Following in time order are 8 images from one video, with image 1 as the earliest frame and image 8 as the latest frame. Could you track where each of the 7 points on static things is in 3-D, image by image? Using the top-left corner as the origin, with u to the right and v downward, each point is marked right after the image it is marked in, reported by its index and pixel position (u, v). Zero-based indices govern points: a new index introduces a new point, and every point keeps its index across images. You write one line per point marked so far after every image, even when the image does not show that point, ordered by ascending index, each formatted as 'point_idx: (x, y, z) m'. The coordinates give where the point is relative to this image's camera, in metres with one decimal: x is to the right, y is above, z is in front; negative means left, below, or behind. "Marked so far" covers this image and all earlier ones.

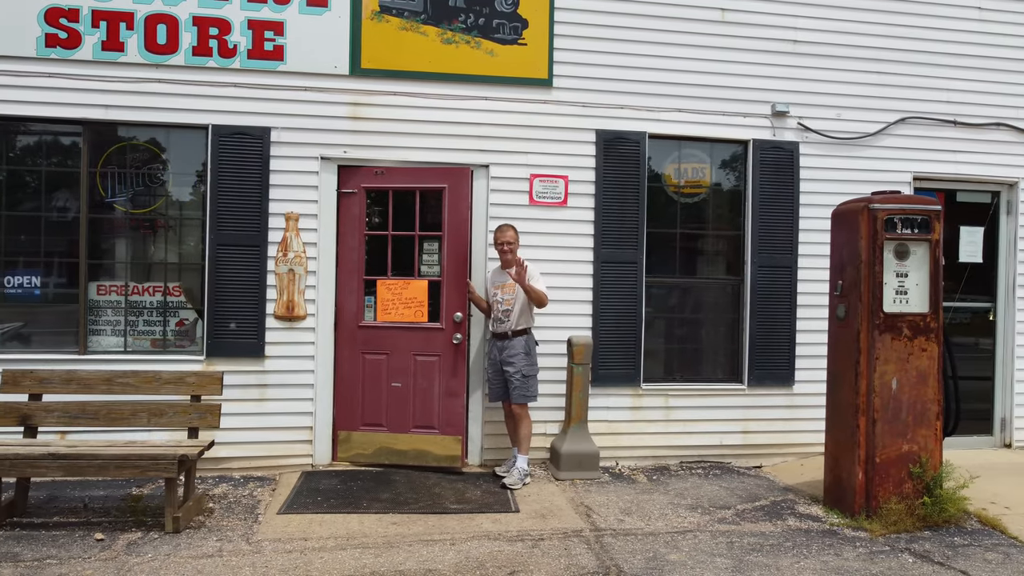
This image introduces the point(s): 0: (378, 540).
0: (-0.7, -1.2, +4.0) m
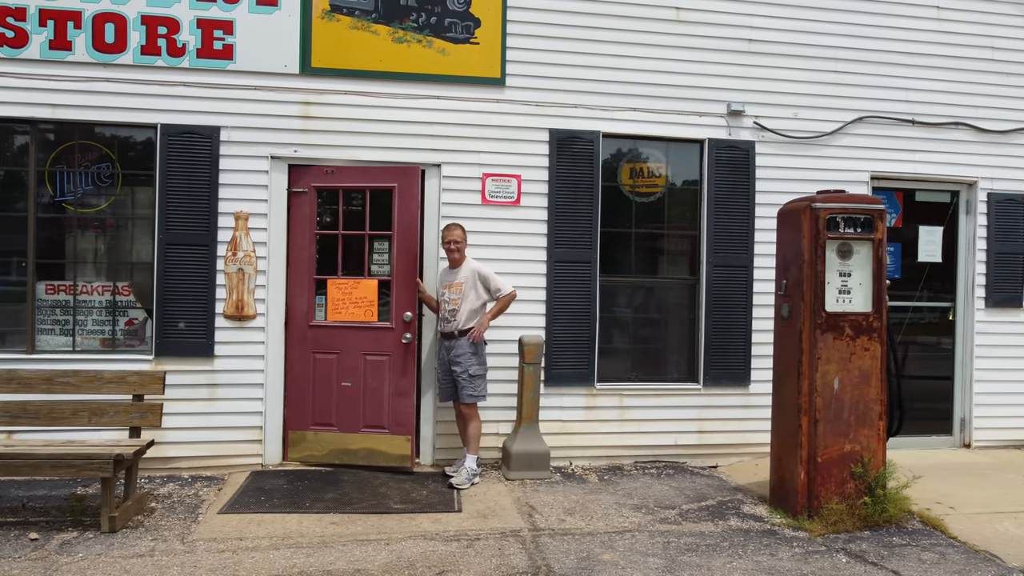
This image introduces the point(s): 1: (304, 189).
0: (-1.0, -1.2, +4.0) m
1: (-1.3, +0.6, +5.2) m
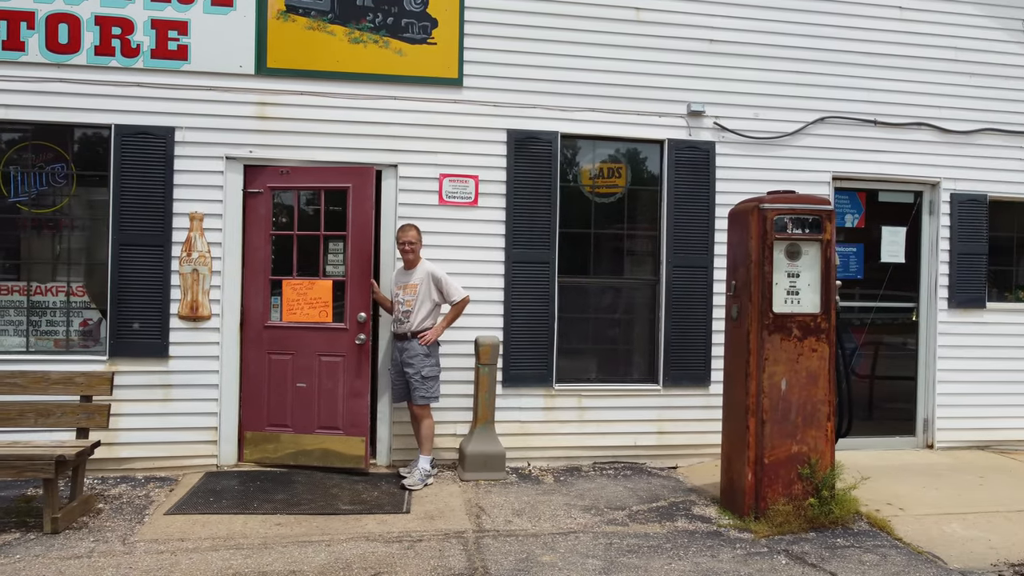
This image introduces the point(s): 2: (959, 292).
0: (-1.3, -1.2, +4.0) m
1: (-1.6, +0.6, +5.2) m
2: (+3.3, 0.0, +6.0) m
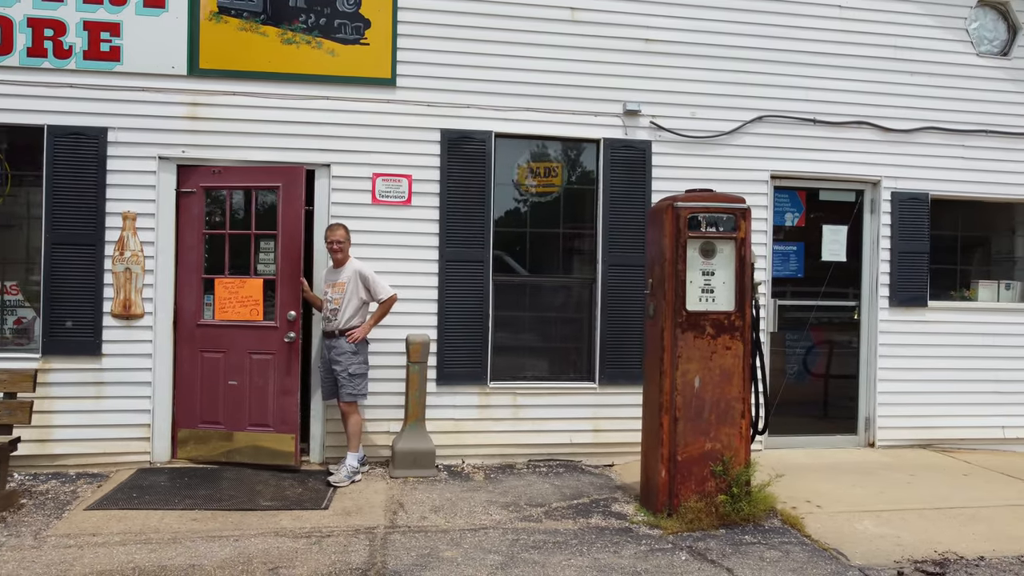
0: (-1.7, -1.2, +4.1) m
1: (-2.0, +0.6, +5.2) m
2: (+2.8, 0.0, +6.0) m
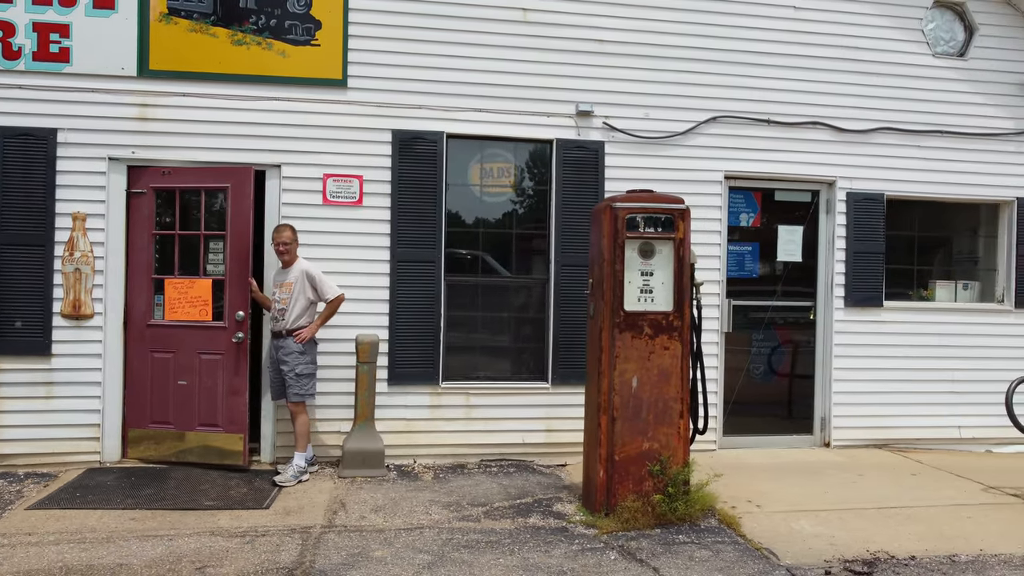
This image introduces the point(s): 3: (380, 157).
0: (-2.0, -1.2, +4.1) m
1: (-2.4, +0.6, +5.3) m
2: (+2.5, 0.0, +6.0) m
3: (-0.9, +0.9, +5.5) m
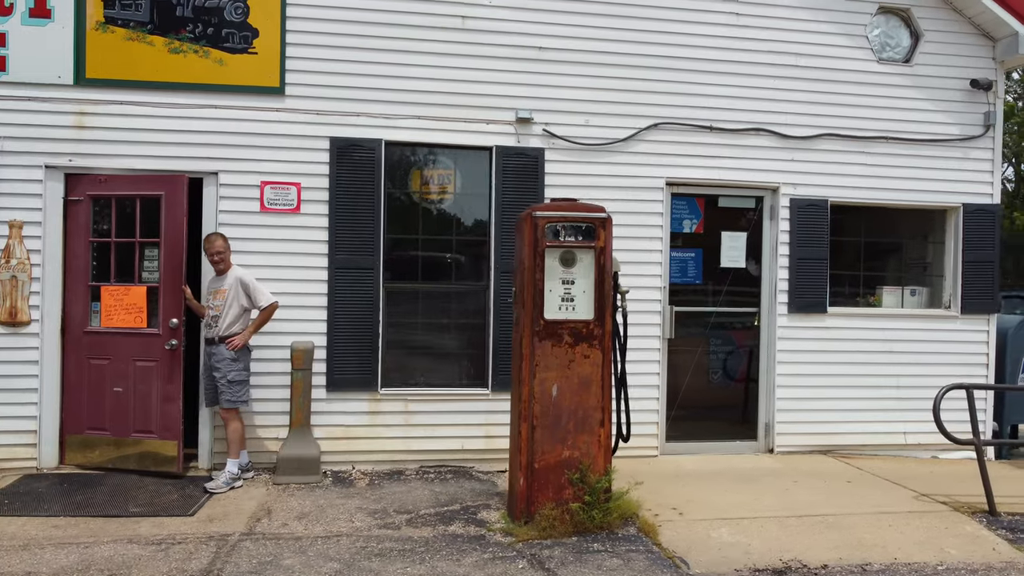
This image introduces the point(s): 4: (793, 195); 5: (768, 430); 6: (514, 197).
0: (-2.5, -1.3, +4.1) m
1: (-2.8, +0.6, +5.3) m
2: (+2.1, -0.1, +6.0) m
3: (-1.3, +0.8, +5.5) m
4: (+2.1, +0.7, +6.1) m
5: (+1.9, -1.1, +6.1) m
6: (0.0, +0.6, +5.7) m
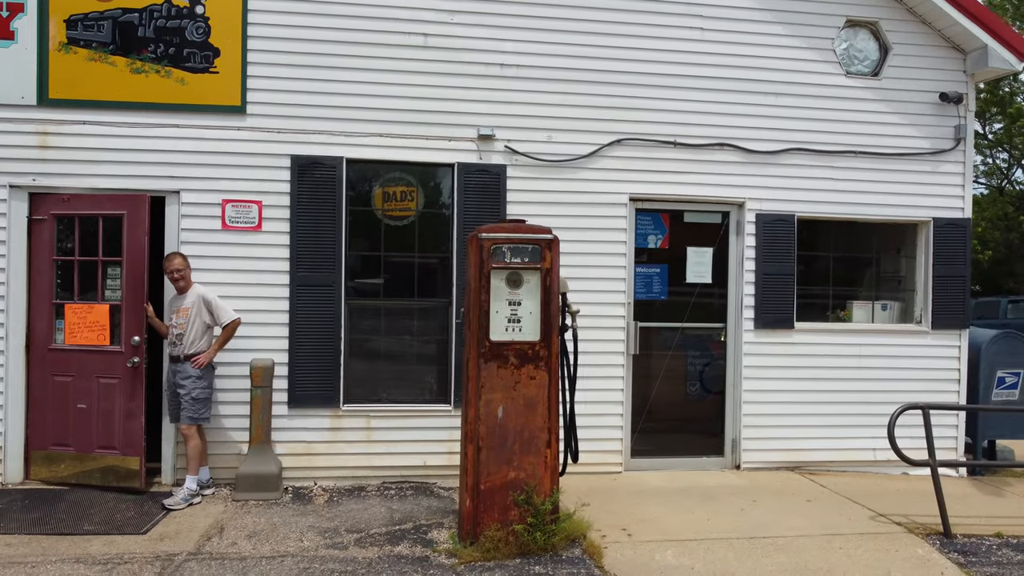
0: (-2.8, -1.4, +4.2) m
1: (-3.1, +0.5, +5.4) m
2: (+1.8, -0.2, +6.0) m
3: (-1.6, +0.7, +5.5) m
4: (+1.8, +0.6, +6.0) m
5: (+1.6, -1.2, +6.1) m
6: (-0.2, +0.5, +5.7) m
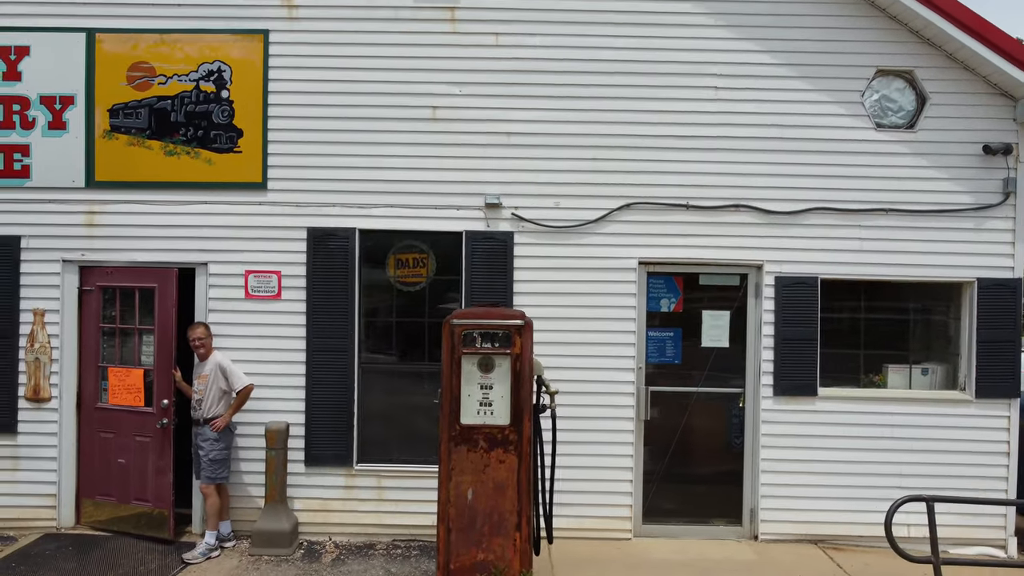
0: (-2.9, -1.9, +4.7) m
1: (-3.0, 0.0, +5.9) m
2: (+1.9, -0.6, +5.8) m
3: (-1.5, +0.3, +5.9) m
4: (+1.9, +0.1, +5.8) m
5: (+1.7, -1.6, +5.9) m
6: (-0.2, +0.1, +5.8) m
